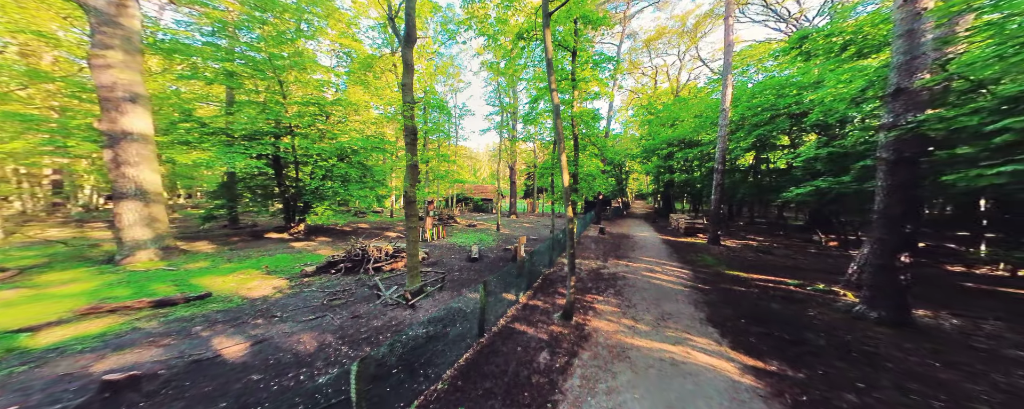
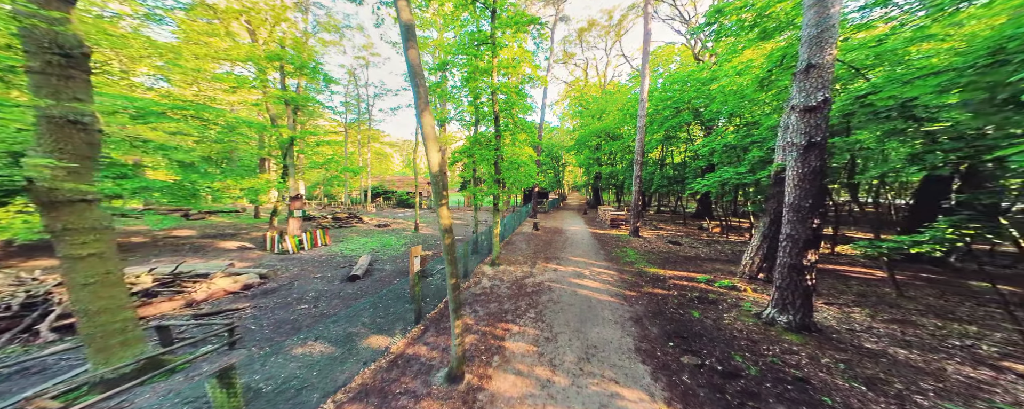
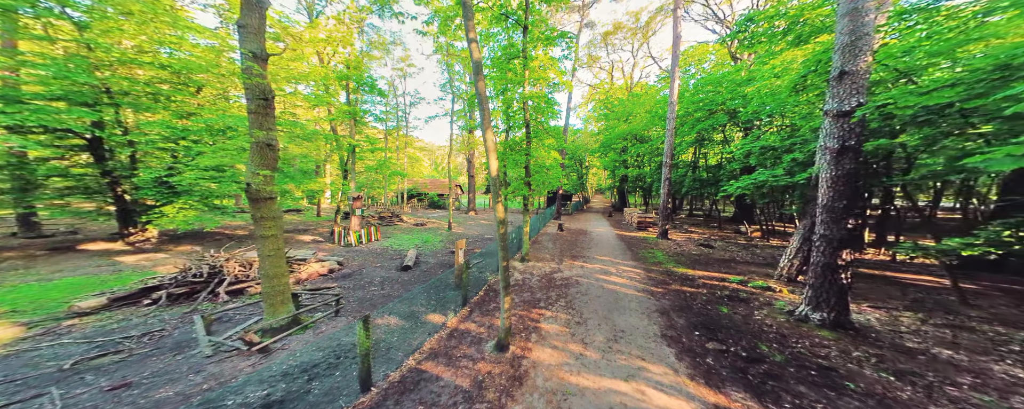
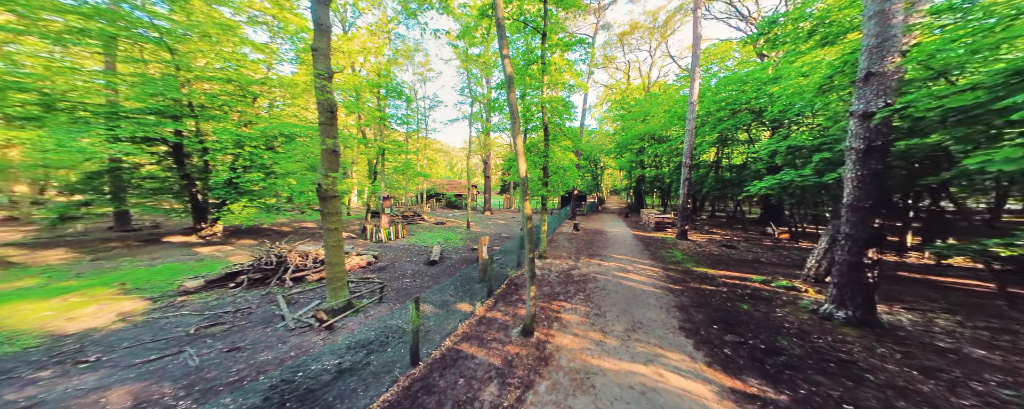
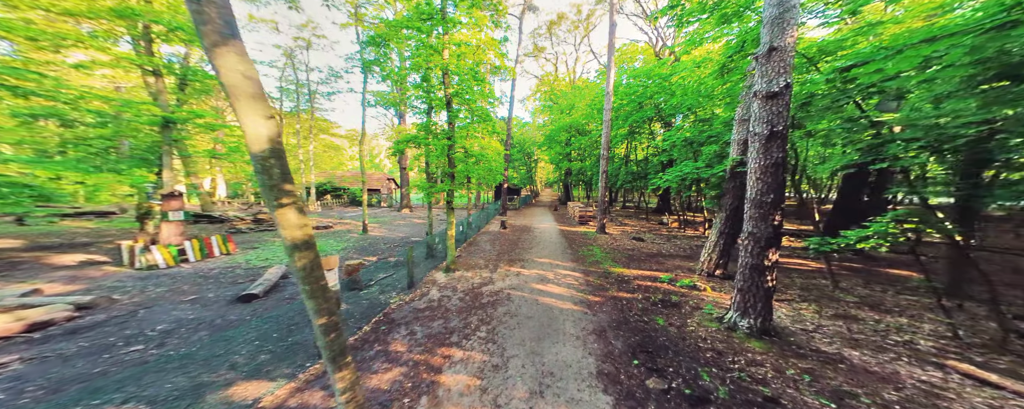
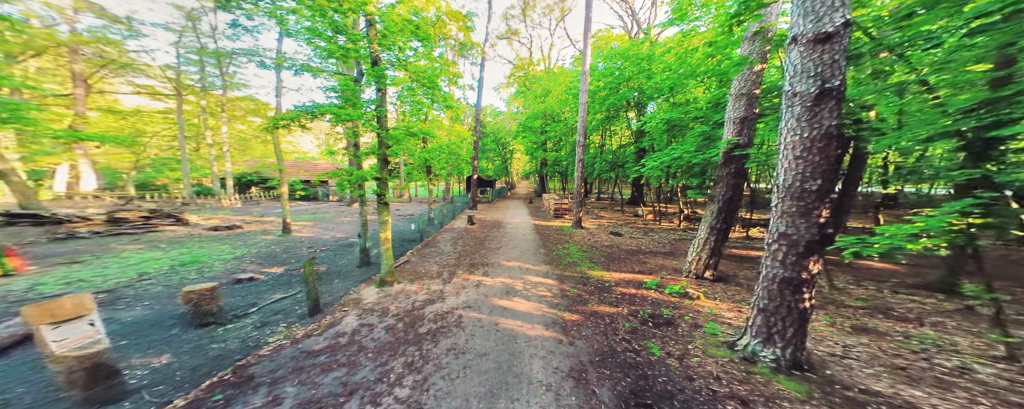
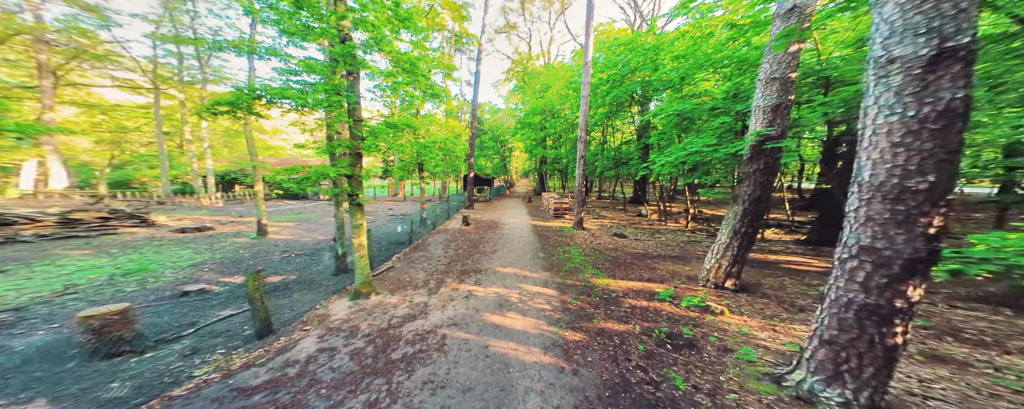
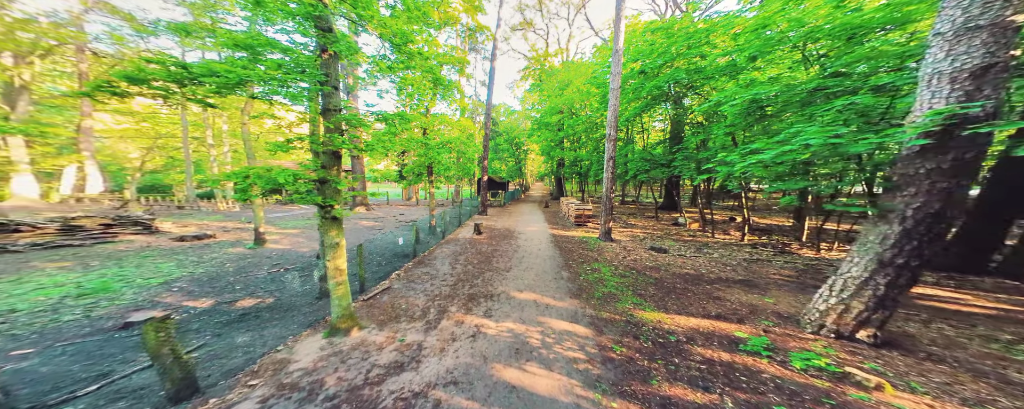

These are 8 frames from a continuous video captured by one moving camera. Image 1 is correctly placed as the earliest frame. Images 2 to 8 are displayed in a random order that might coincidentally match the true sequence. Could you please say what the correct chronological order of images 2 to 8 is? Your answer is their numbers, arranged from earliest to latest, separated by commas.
4, 3, 2, 5, 6, 7, 8
